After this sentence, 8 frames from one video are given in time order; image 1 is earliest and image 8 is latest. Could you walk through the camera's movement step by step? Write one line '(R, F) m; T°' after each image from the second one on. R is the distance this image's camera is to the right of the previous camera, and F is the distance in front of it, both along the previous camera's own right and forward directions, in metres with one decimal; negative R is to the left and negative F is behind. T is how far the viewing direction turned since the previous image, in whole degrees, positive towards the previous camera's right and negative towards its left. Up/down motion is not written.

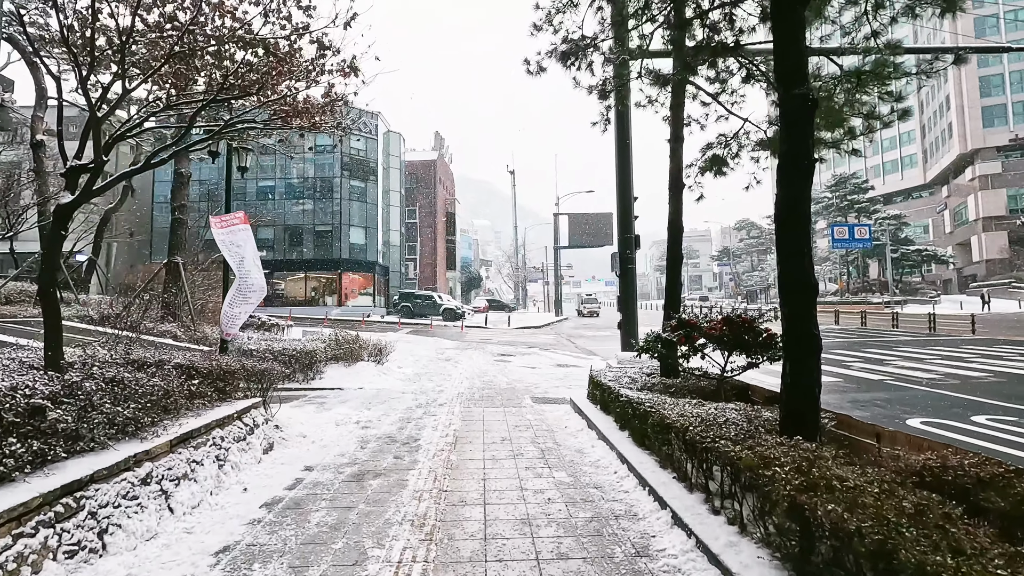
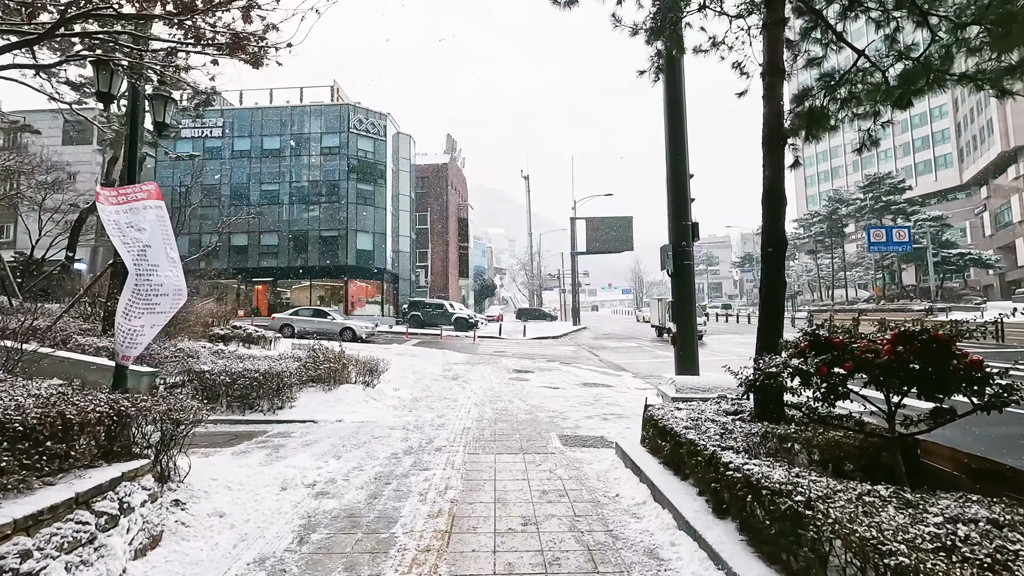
(-0.1, +2.2) m; -2°
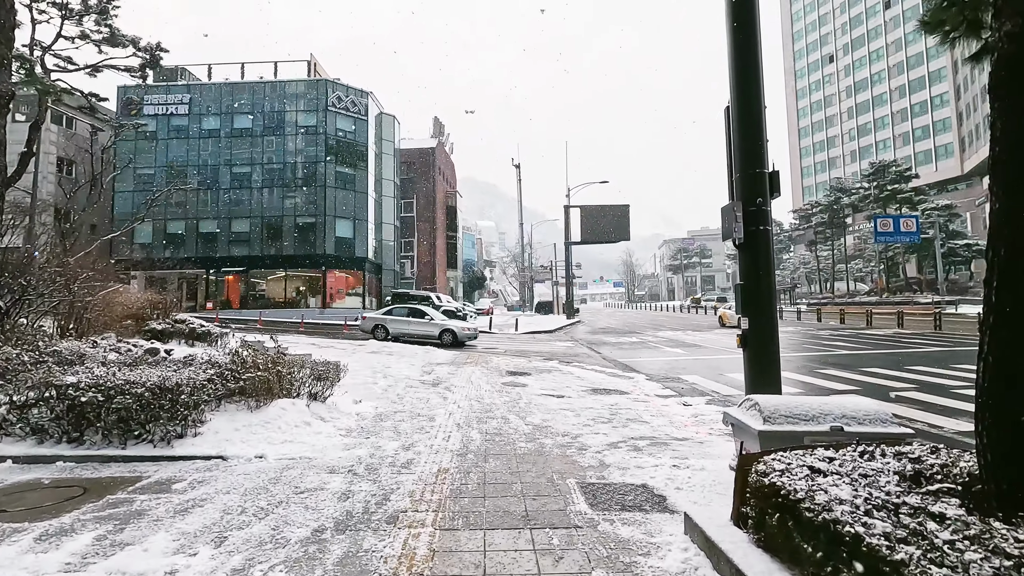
(-0.1, +2.4) m; +1°
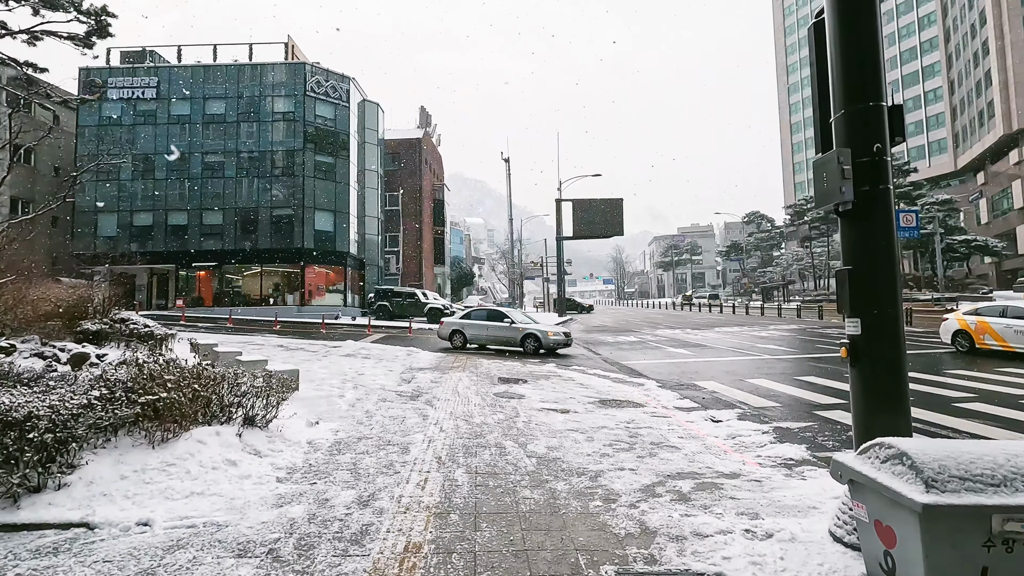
(-0.1, +1.7) m; +1°
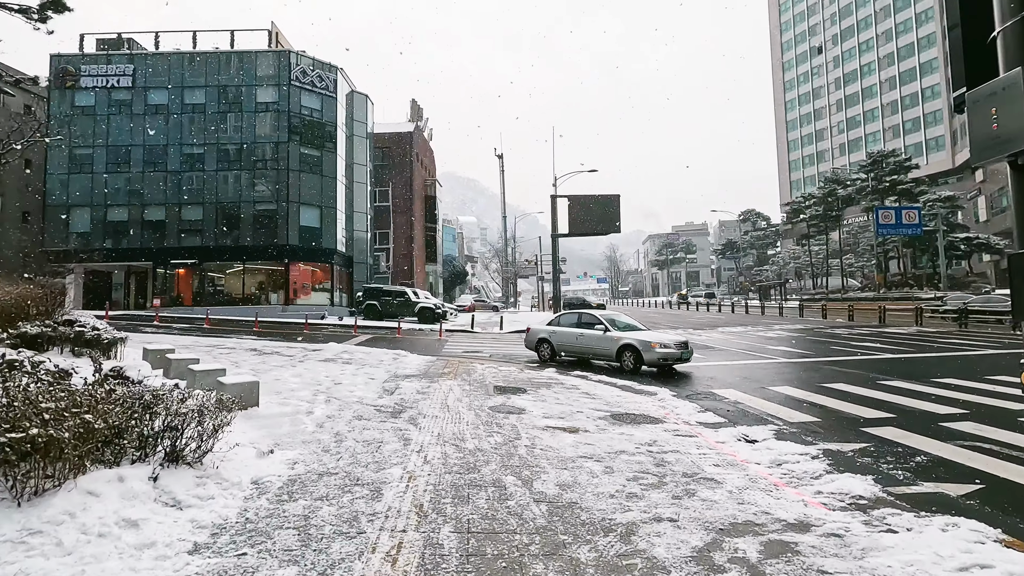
(-0.1, +1.3) m; +1°
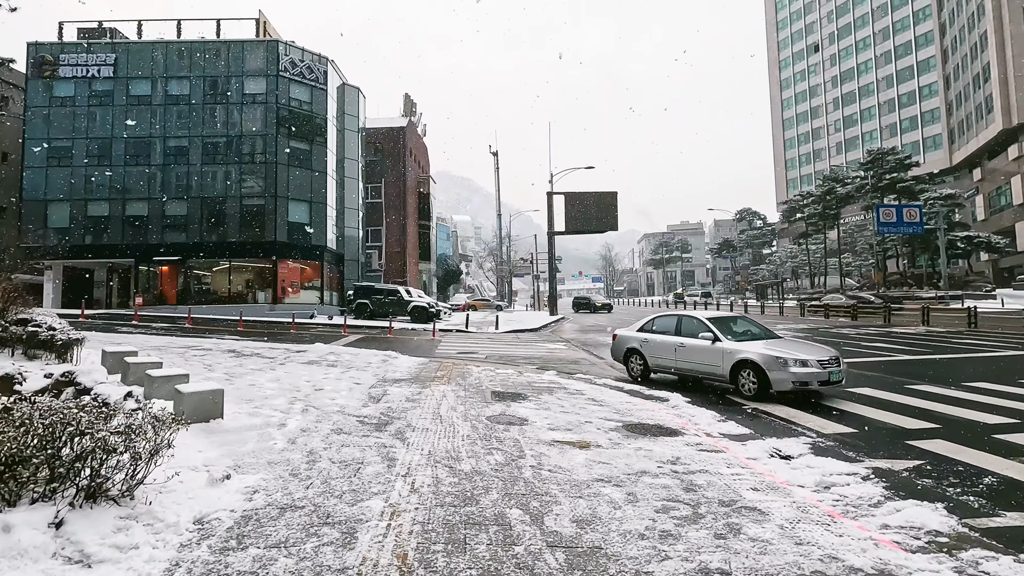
(-0.1, +0.9) m; +1°
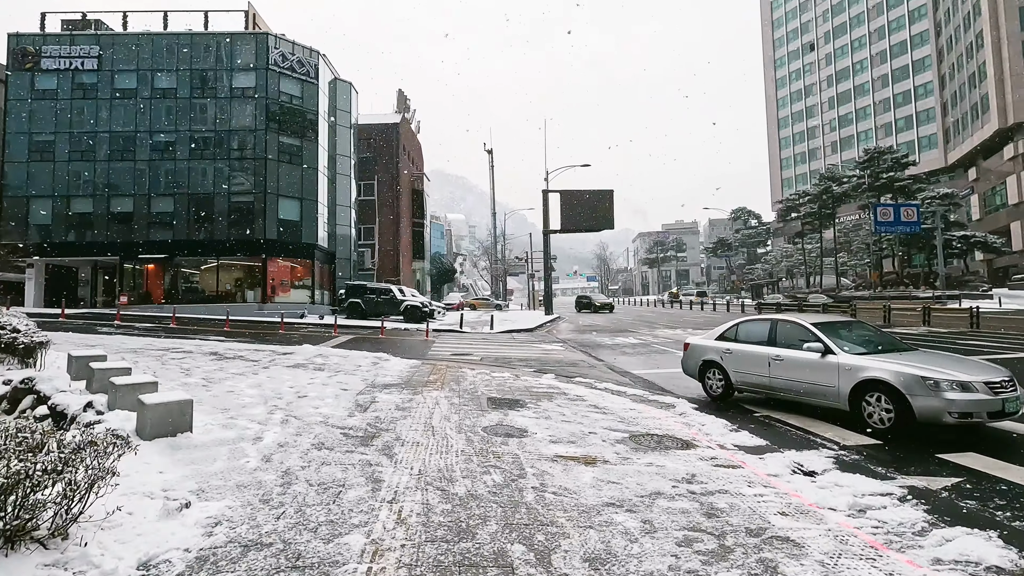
(-0.1, +0.6) m; +1°
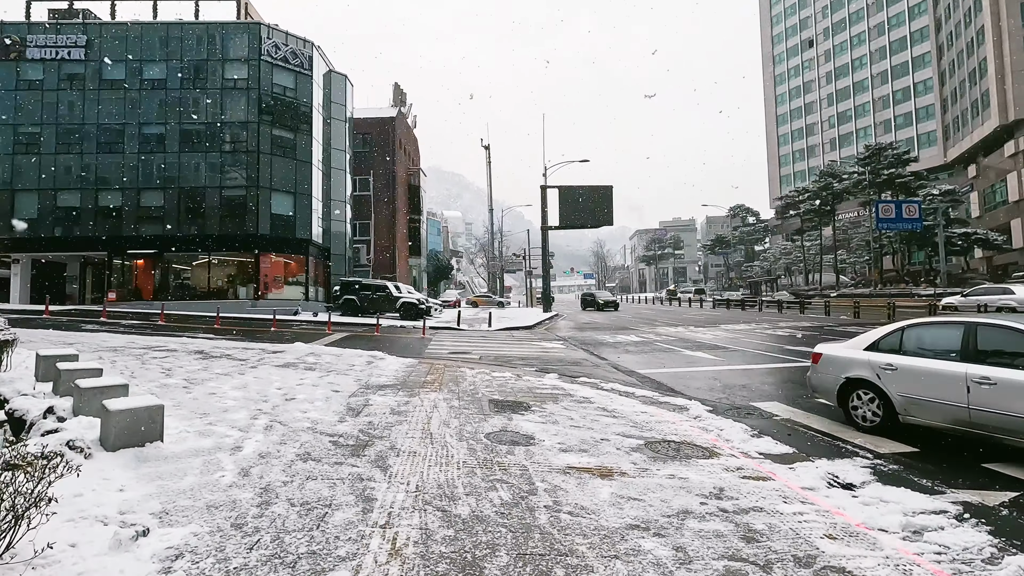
(-0.1, +0.6) m; 0°
